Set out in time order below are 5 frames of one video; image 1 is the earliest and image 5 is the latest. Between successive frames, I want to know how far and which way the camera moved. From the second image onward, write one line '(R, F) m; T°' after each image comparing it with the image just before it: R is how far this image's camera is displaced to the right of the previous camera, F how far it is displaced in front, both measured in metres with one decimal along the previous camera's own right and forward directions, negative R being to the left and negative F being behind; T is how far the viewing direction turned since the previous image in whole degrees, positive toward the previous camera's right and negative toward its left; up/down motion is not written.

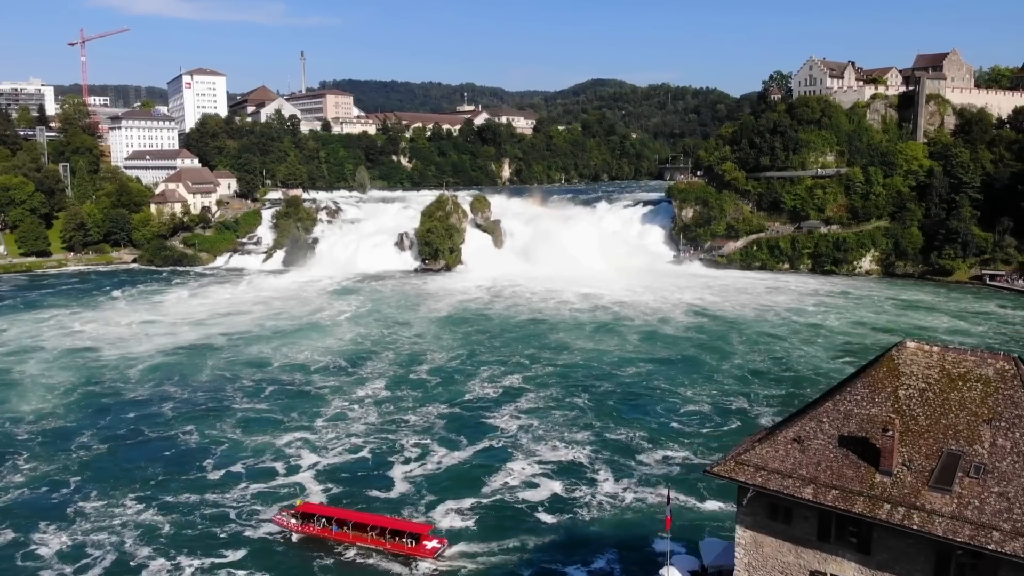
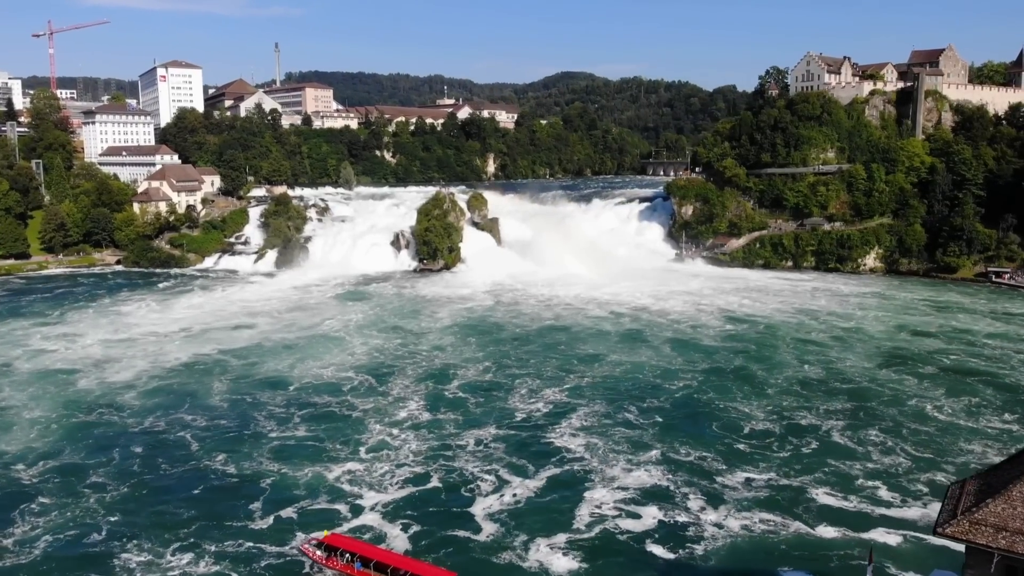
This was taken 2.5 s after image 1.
(-1.5, +0.8) m; +2°
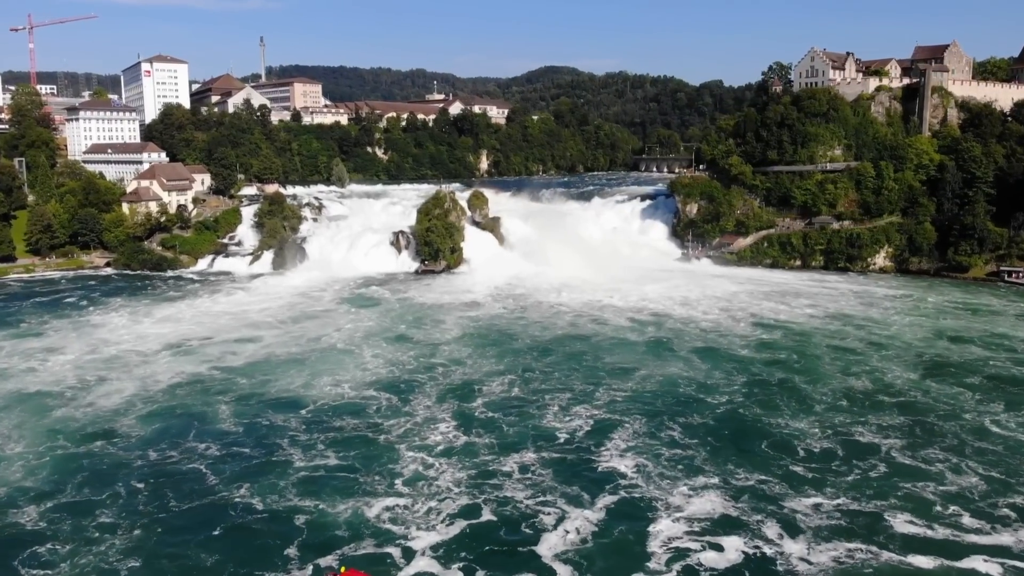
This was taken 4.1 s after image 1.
(-1.0, +0.8) m; +1°
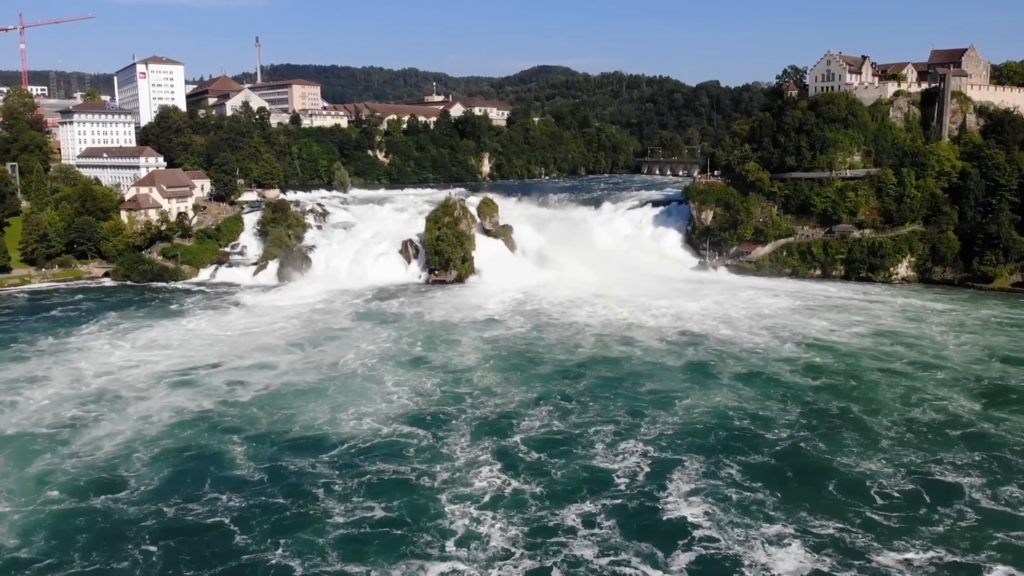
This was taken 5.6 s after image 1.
(-1.0, +1.0) m; +1°
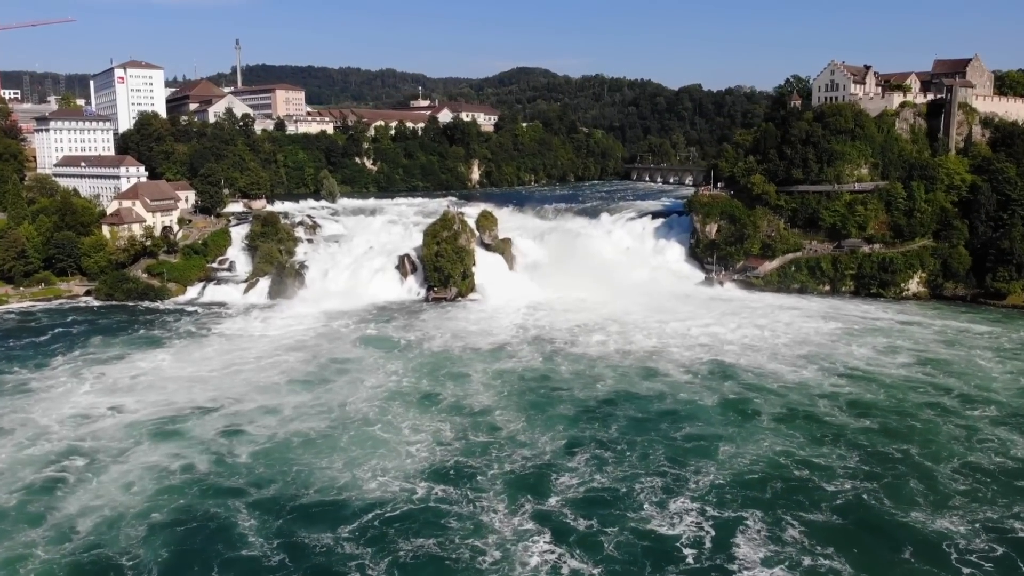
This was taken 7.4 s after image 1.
(-1.0, +1.2) m; +2°
